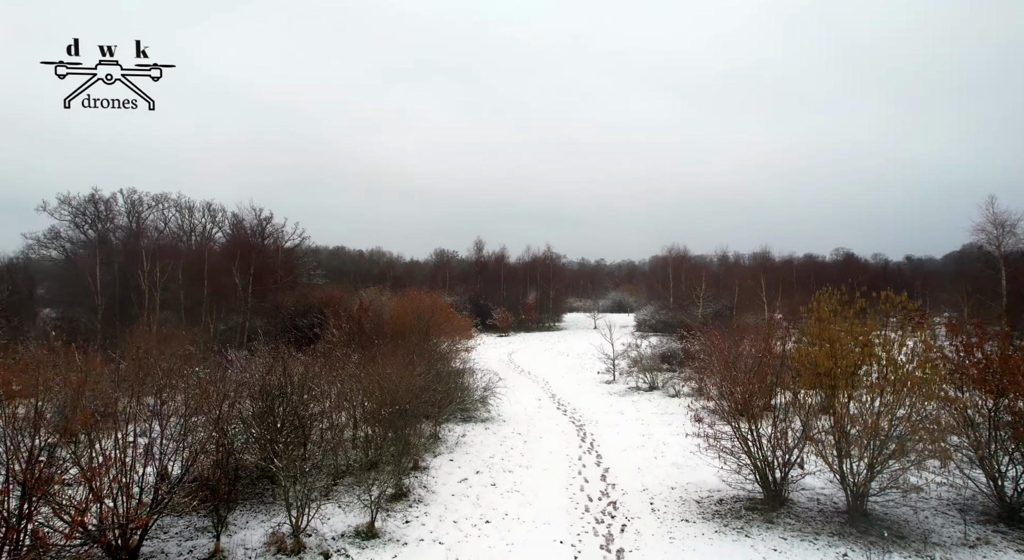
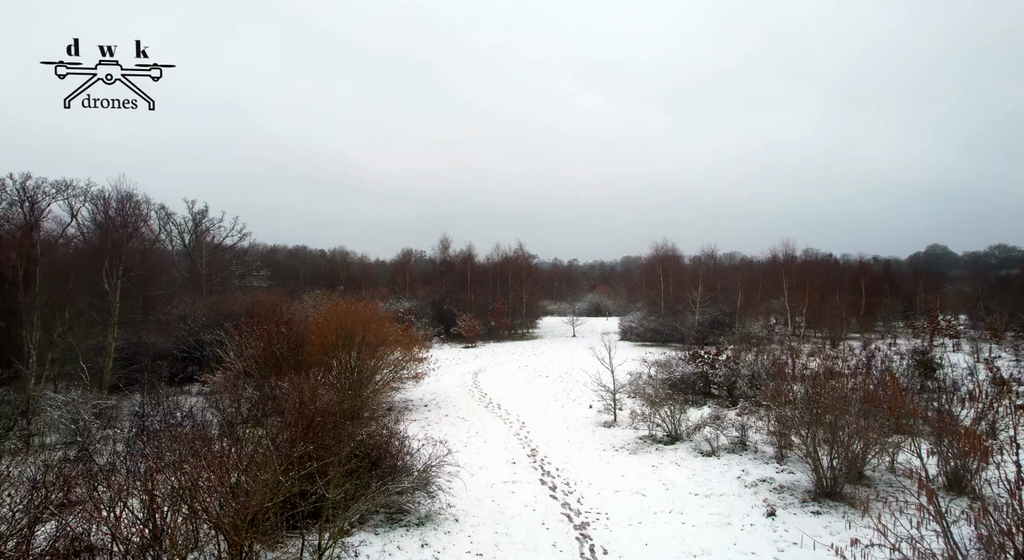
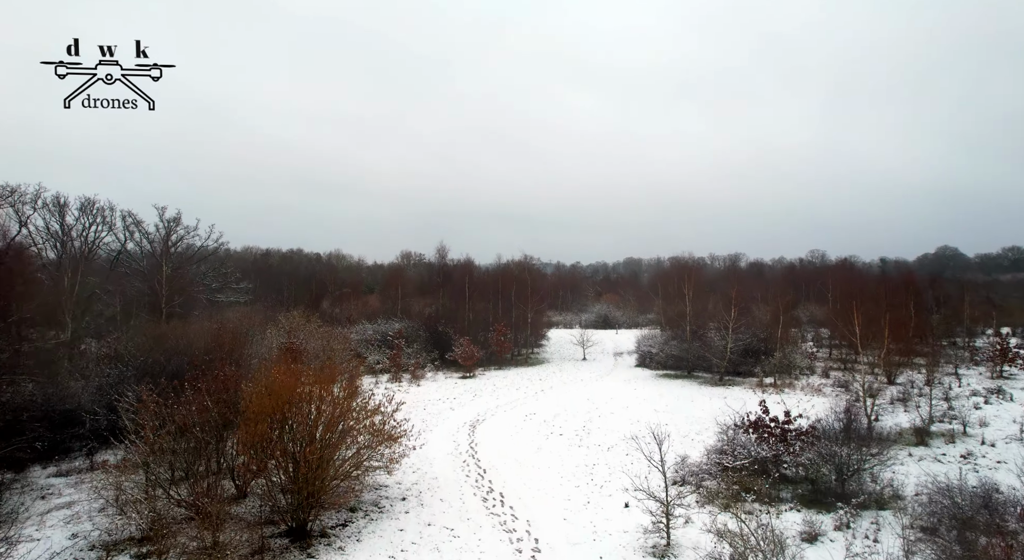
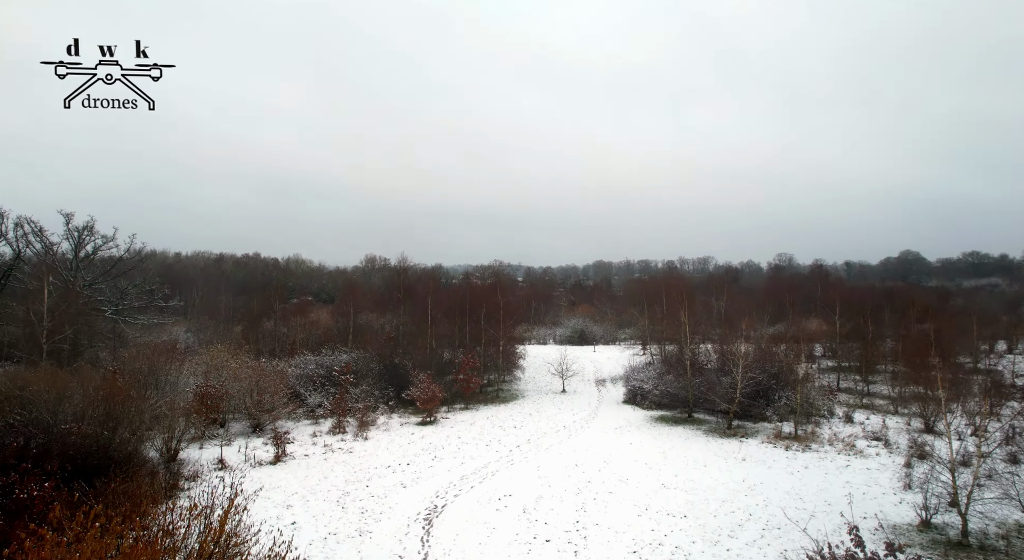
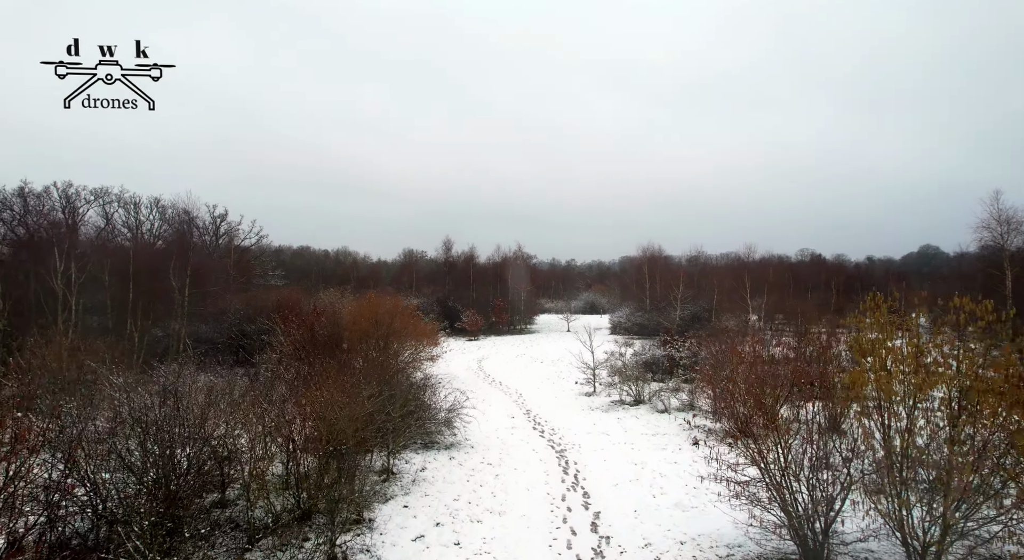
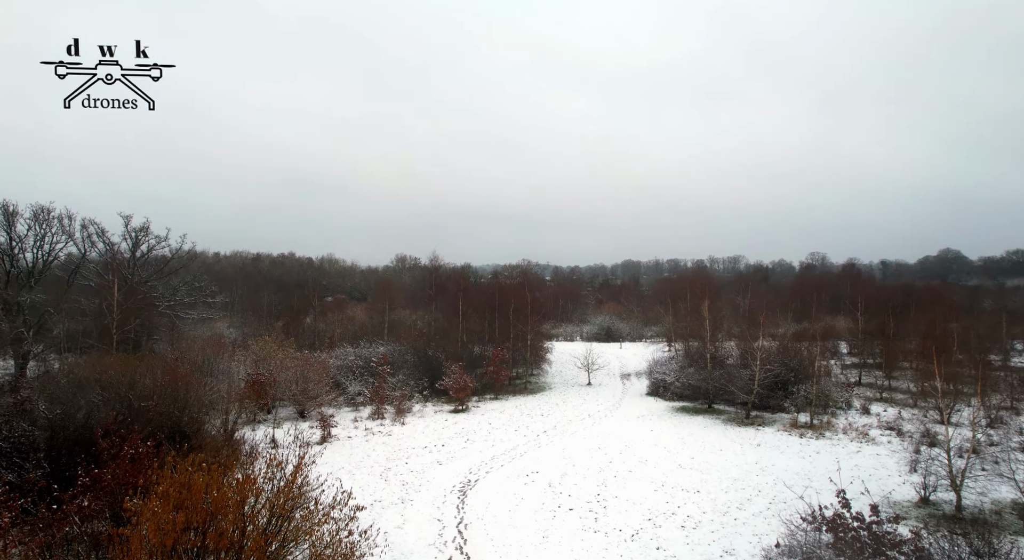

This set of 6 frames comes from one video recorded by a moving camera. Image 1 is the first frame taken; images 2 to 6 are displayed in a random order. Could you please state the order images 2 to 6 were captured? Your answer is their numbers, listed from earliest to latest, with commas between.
5, 2, 3, 6, 4
